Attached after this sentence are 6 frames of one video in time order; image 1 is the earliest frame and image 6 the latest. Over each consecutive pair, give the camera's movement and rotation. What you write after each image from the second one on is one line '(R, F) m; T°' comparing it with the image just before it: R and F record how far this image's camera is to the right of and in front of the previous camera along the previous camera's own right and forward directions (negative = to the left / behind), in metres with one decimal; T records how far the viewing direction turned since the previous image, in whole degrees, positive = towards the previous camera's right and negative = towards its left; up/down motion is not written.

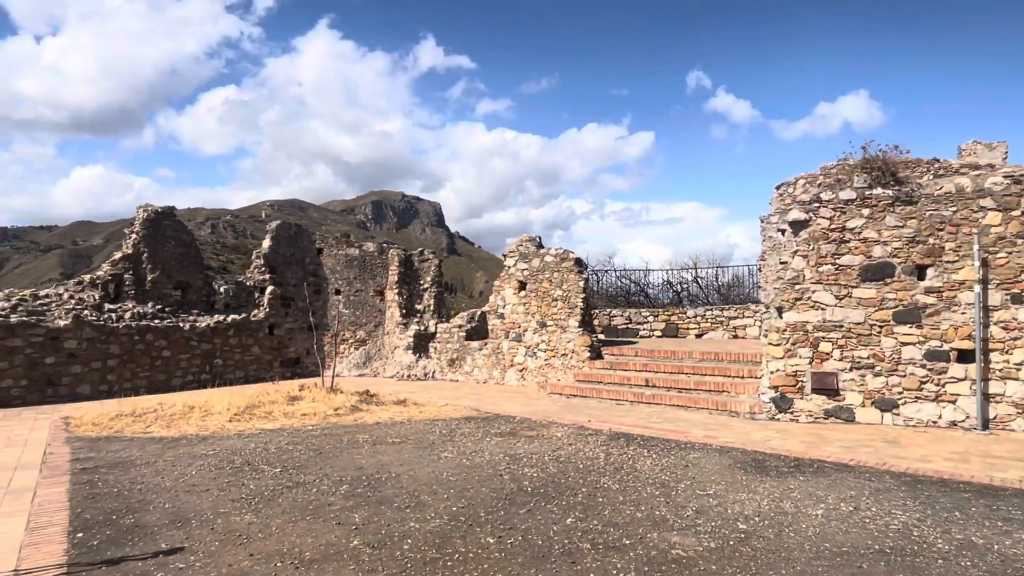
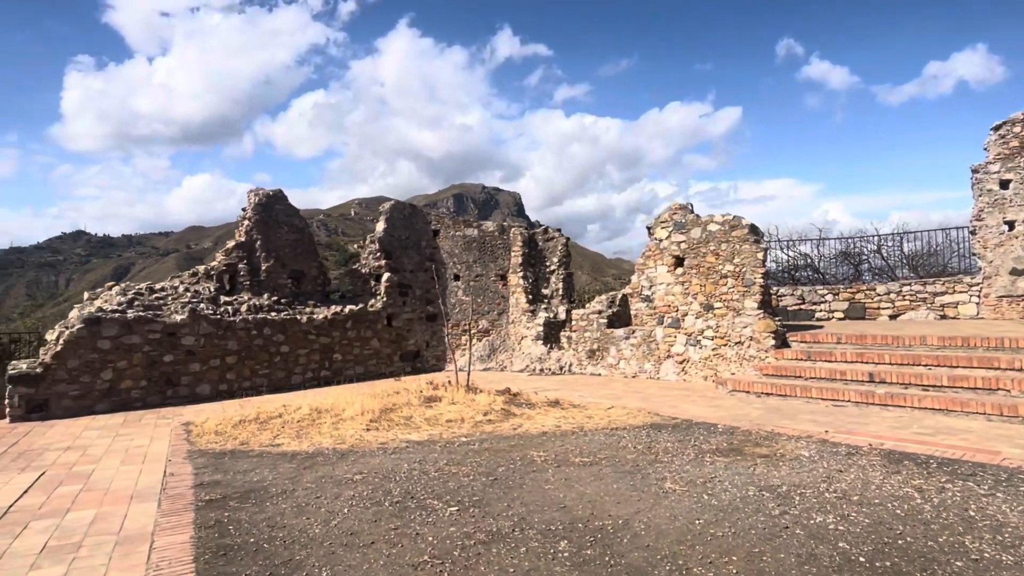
(-1.2, +1.7) m; -8°
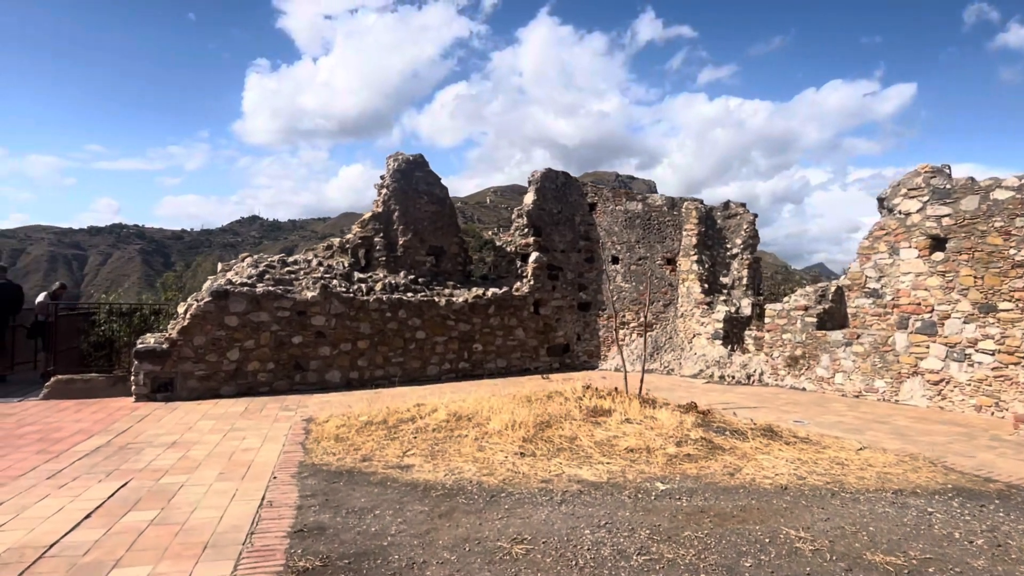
(-0.7, +1.8) m; -12°
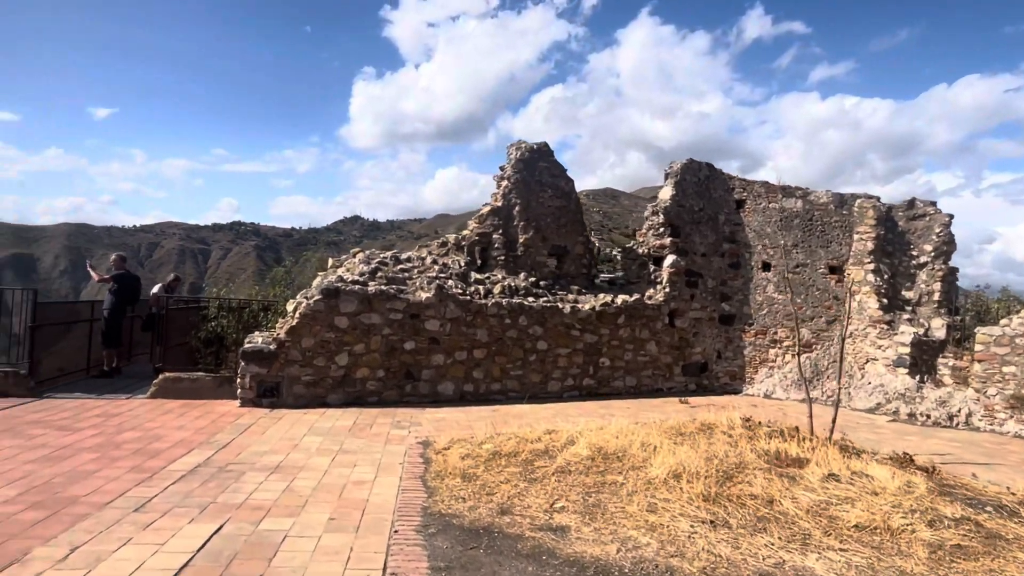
(-0.6, +1.1) m; -9°
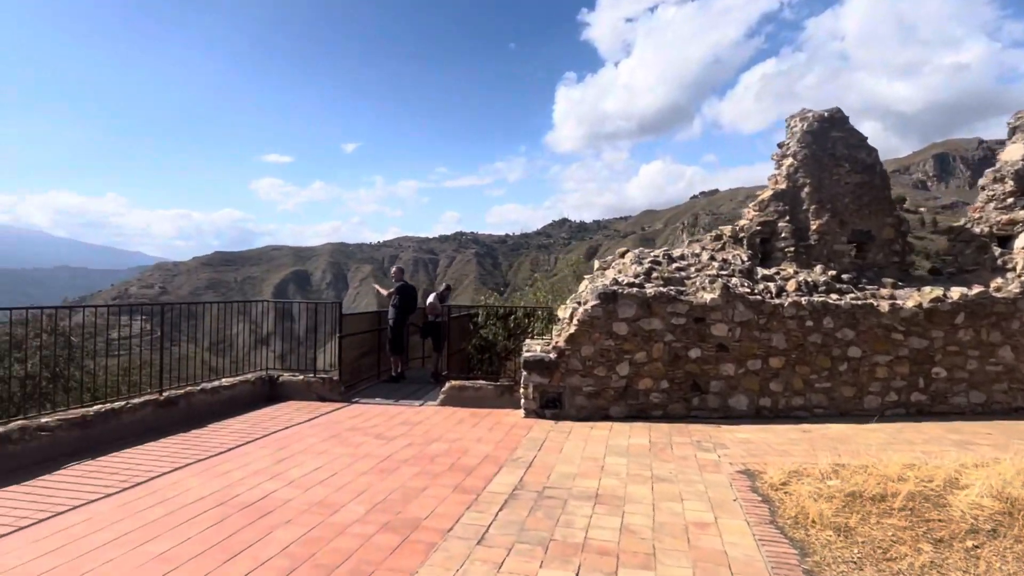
(-0.9, +0.5) m; -20°
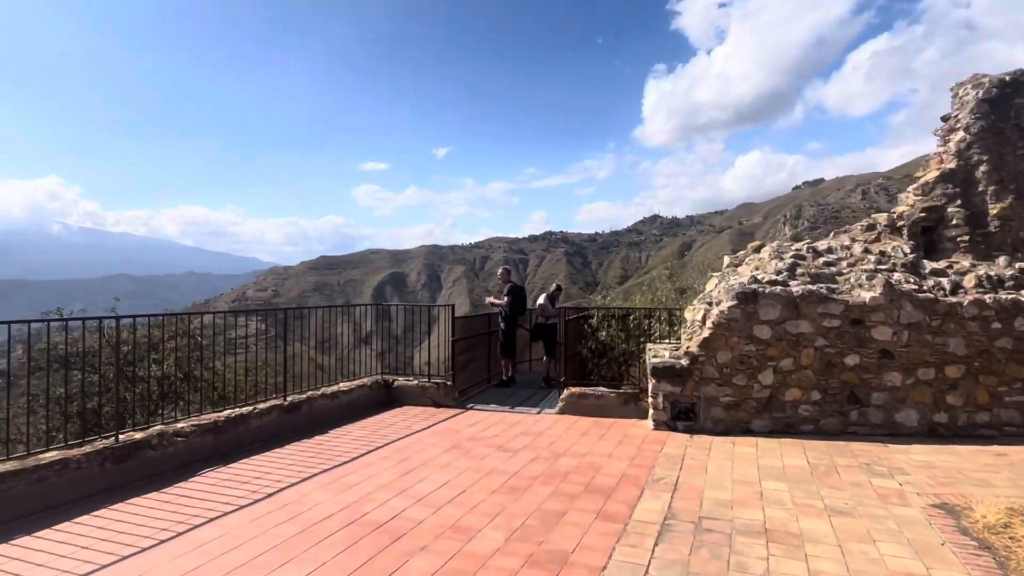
(-0.4, +0.4) m; -9°
